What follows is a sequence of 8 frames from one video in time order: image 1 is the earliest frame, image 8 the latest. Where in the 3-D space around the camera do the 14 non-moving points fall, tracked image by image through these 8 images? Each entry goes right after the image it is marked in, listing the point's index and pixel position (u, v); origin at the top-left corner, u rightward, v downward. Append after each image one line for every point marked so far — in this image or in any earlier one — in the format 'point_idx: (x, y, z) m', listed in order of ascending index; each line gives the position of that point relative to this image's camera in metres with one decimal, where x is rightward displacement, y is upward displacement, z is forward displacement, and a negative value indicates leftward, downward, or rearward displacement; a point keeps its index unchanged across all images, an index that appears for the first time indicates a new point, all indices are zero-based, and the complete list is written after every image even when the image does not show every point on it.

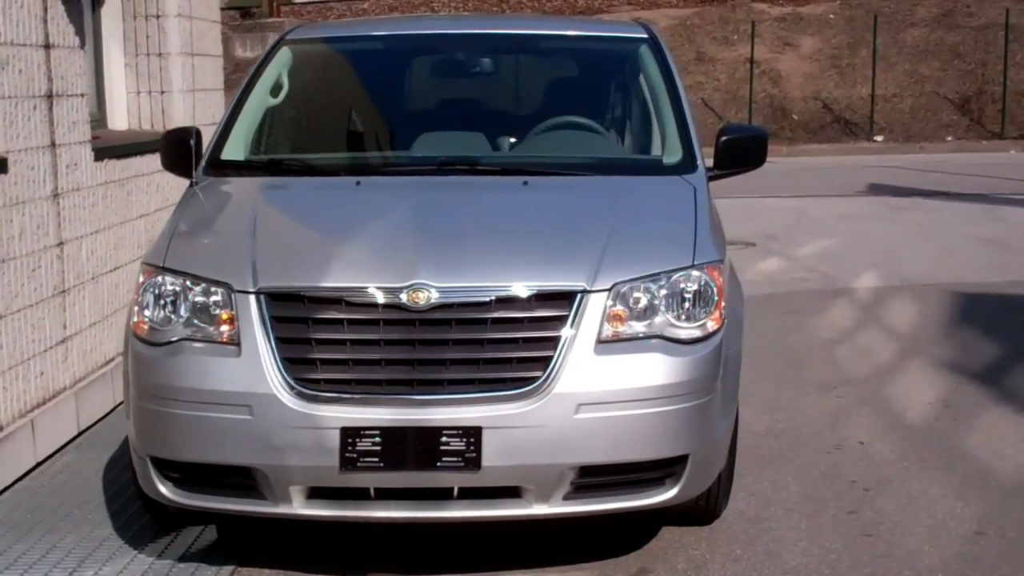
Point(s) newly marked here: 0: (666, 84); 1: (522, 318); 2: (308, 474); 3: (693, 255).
0: (+0.6, +0.8, +5.8) m
1: (0.0, -0.1, +4.0) m
2: (-0.6, -0.5, +4.0) m
3: (+0.5, +0.1, +4.3) m
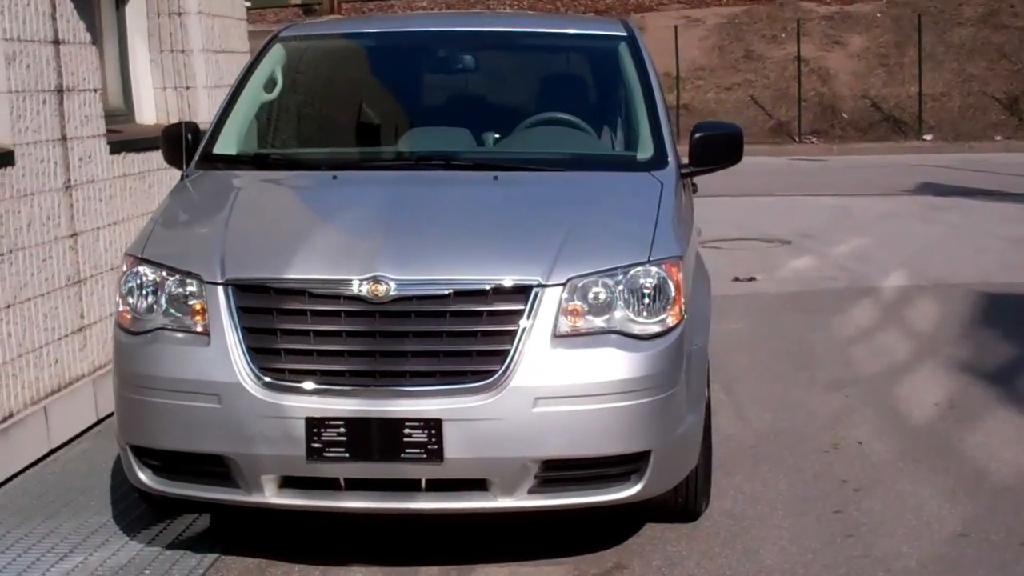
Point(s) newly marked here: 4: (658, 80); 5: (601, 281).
0: (+0.6, +0.9, +5.8) m
1: (-0.1, -0.1, +4.1) m
2: (-0.7, -0.5, +4.1) m
3: (+0.5, +0.1, +4.3) m
4: (+0.6, +0.9, +5.9) m
5: (+0.3, 0.0, +4.2) m
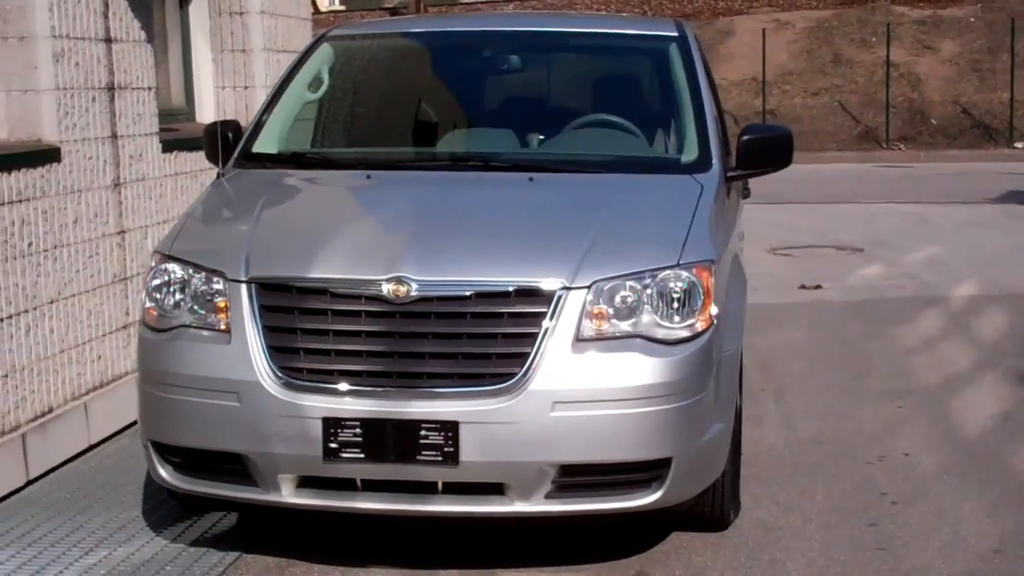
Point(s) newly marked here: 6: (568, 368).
0: (+0.7, +0.8, +5.7) m
1: (0.0, -0.1, +4.0) m
2: (-0.7, -0.5, +4.1) m
3: (+0.5, +0.1, +4.2) m
4: (+0.8, +0.9, +5.8) m
5: (+0.4, 0.0, +4.1) m
6: (+0.2, -0.2, +4.0) m
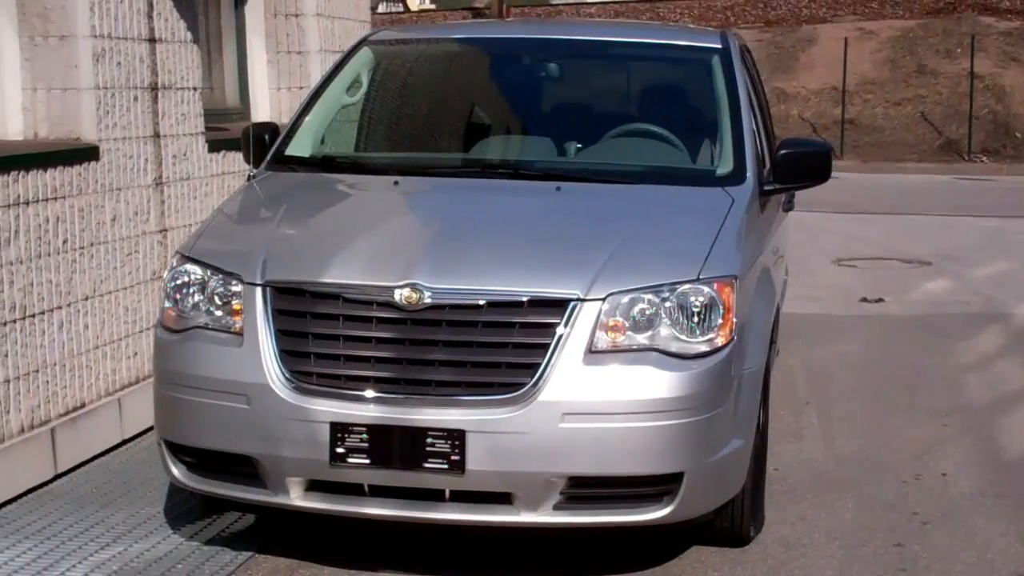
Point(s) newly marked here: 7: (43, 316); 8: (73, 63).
0: (+0.9, +0.8, +5.6) m
1: (0.0, -0.1, +4.0) m
2: (-0.6, -0.5, +4.1) m
3: (+0.6, +0.1, +4.2) m
4: (+1.0, +0.8, +5.7) m
5: (+0.4, 0.0, +4.1) m
6: (+0.2, -0.3, +3.9) m
7: (-2.0, -0.1, +5.8) m
8: (-2.0, +1.0, +6.2) m
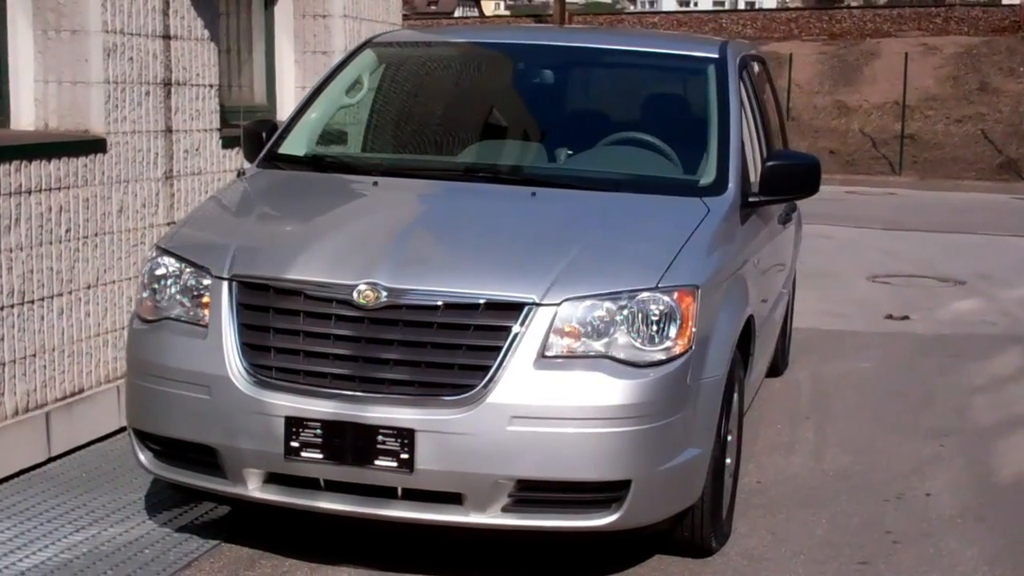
0: (+0.8, +0.7, +5.6) m
1: (-0.1, -0.1, +4.0) m
2: (-0.8, -0.5, +4.1) m
3: (+0.4, 0.0, +4.2) m
4: (+0.9, +0.7, +5.7) m
5: (+0.3, 0.0, +4.1) m
6: (0.0, -0.3, +4.0) m
7: (-2.0, -0.1, +6.0) m
8: (-2.0, +1.1, +6.4) m
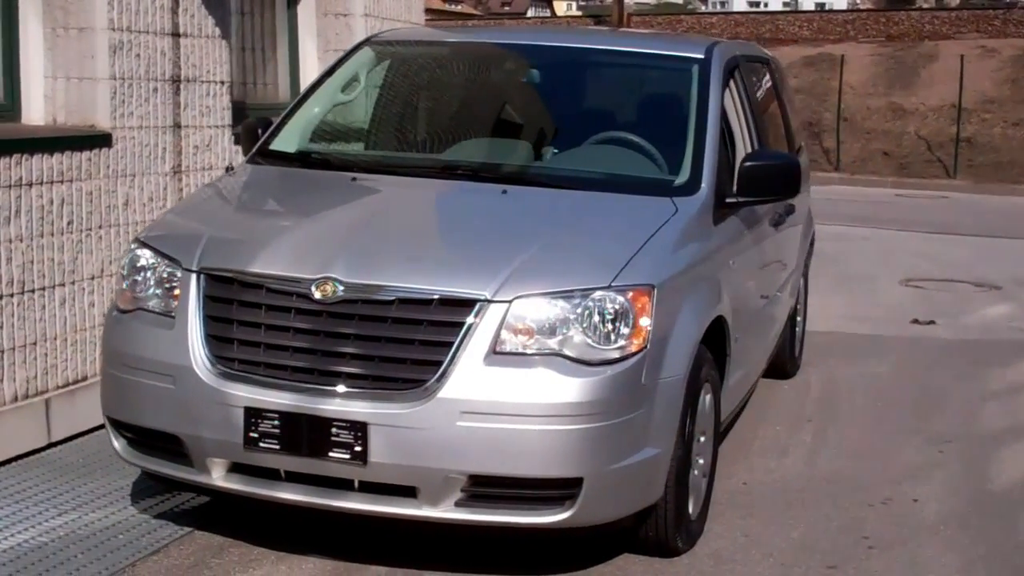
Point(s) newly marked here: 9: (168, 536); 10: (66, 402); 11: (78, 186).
0: (+0.8, +0.7, +5.6) m
1: (-0.3, -0.1, +4.1) m
2: (-0.9, -0.5, +4.2) m
3: (+0.3, 0.0, +4.2) m
4: (+0.9, +0.7, +5.7) m
5: (+0.1, 0.0, +4.1) m
6: (-0.1, -0.3, +4.0) m
7: (-2.1, 0.0, +6.1) m
8: (-2.0, +1.1, +6.5) m
9: (-1.2, -0.9, +4.7) m
10: (-2.0, -0.5, +6.1) m
11: (-2.0, +0.5, +6.3) m
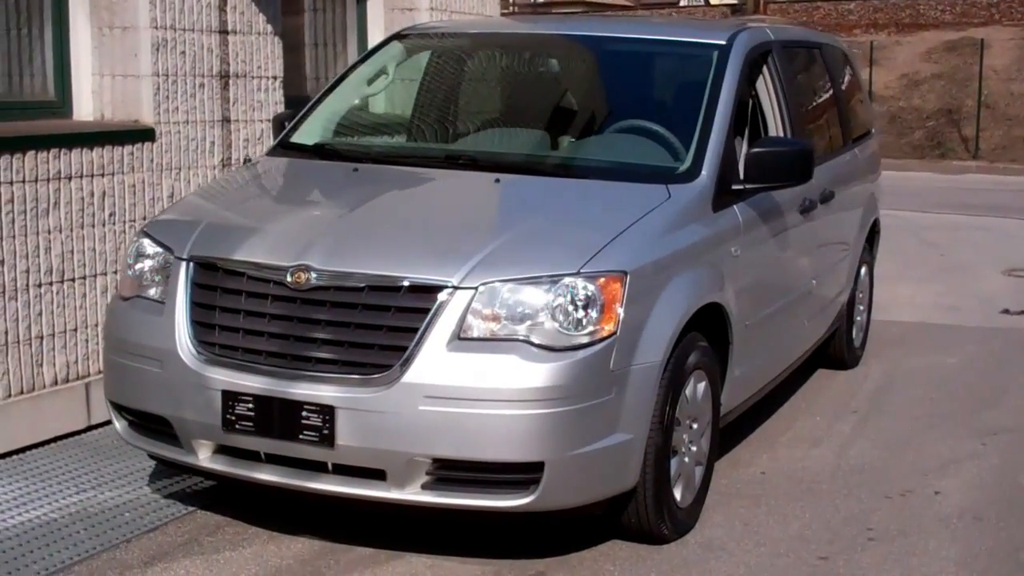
0: (+0.8, +0.8, +5.6) m
1: (-0.4, -0.1, +4.2) m
2: (-1.0, -0.5, +4.4) m
3: (+0.2, +0.1, +4.2) m
4: (+0.9, +0.8, +5.7) m
5: (0.0, 0.0, +4.2) m
6: (-0.2, -0.2, +4.1) m
7: (-2.0, 0.0, +6.4) m
8: (-1.9, +1.2, +6.7) m
9: (-1.2, -0.8, +4.9) m
10: (-1.9, -0.5, +6.3) m
11: (-1.9, +0.5, +6.5) m
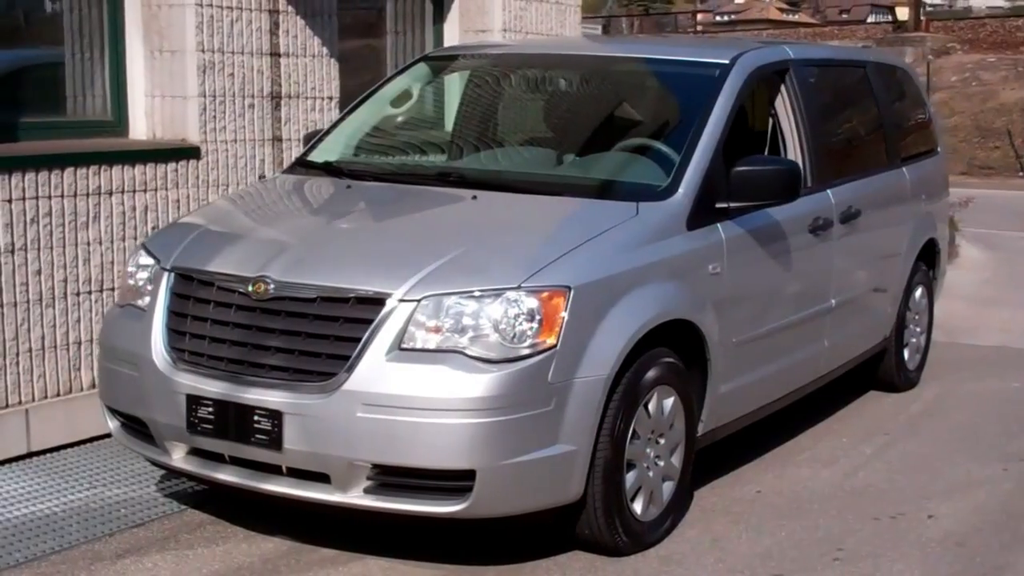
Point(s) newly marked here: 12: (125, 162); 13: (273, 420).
0: (+0.8, +0.7, +5.6) m
1: (-0.6, -0.1, +4.3) m
2: (-1.1, -0.5, +4.6) m
3: (+0.1, 0.0, +4.4) m
4: (+0.9, +0.7, +5.7) m
5: (-0.1, 0.0, +4.3) m
6: (-0.4, -0.3, +4.2) m
7: (-1.9, 0.0, +6.7) m
8: (-1.7, +1.1, +7.1) m
9: (-1.3, -0.9, +5.2) m
10: (-1.8, -0.5, +6.7) m
11: (-1.8, +0.5, +6.9) m
12: (-1.9, +0.6, +6.7) m
13: (-0.8, -0.4, +4.3) m
